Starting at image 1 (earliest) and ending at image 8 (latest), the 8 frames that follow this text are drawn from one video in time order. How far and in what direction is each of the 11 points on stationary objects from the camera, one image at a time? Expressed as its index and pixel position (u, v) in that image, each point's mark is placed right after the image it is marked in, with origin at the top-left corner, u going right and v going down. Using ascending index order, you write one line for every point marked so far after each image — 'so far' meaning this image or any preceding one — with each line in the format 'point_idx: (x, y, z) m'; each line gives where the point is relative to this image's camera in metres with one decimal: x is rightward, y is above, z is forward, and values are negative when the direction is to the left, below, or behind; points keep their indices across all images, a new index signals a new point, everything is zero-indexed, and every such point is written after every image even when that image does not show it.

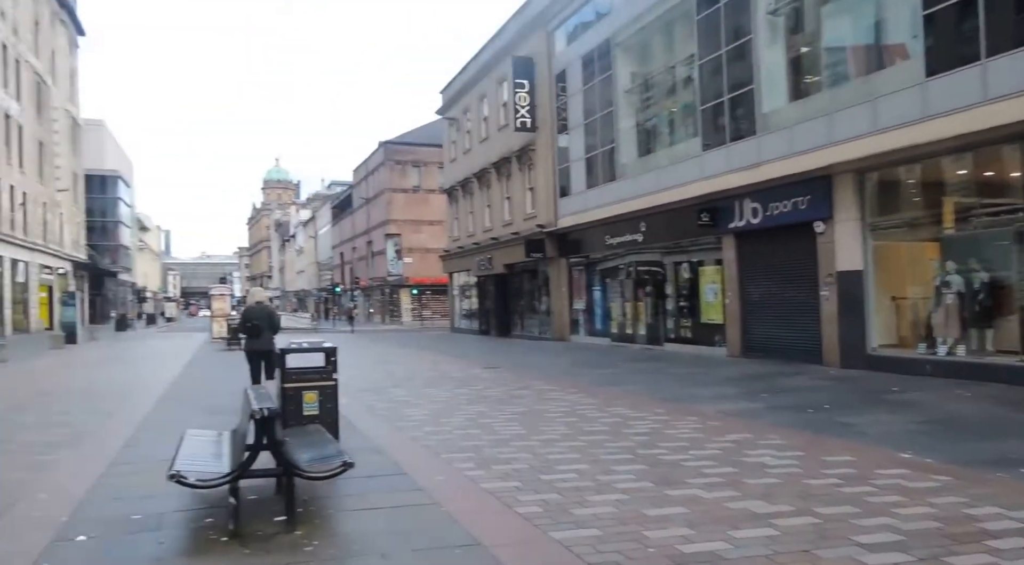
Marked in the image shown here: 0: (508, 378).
0: (-0.1, -1.9, +15.4) m
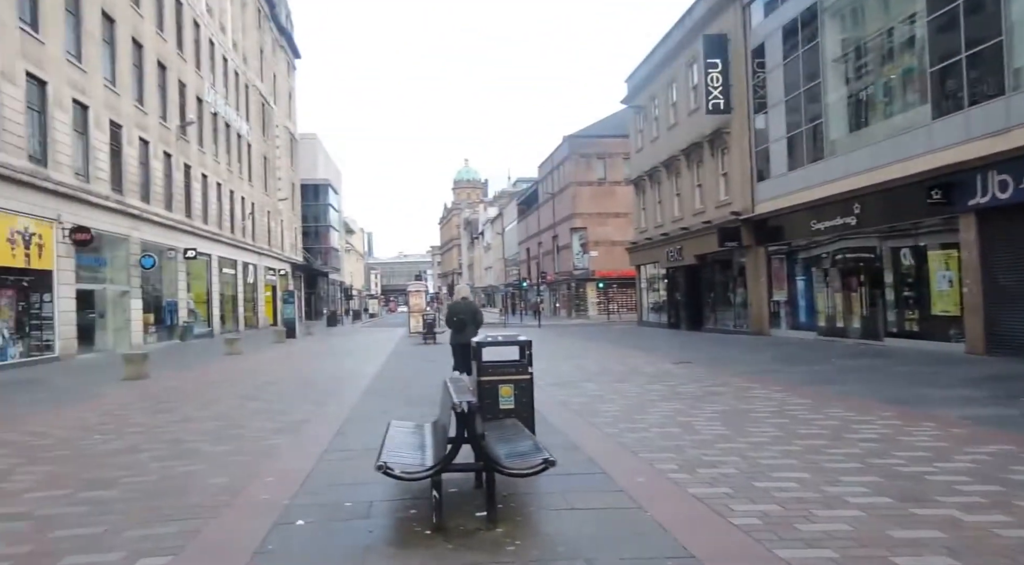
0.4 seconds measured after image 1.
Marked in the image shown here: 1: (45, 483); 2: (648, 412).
0: (+3.9, -1.8, +14.6) m
1: (-3.8, -1.8, +5.8) m
2: (+1.8, -1.7, +9.8) m
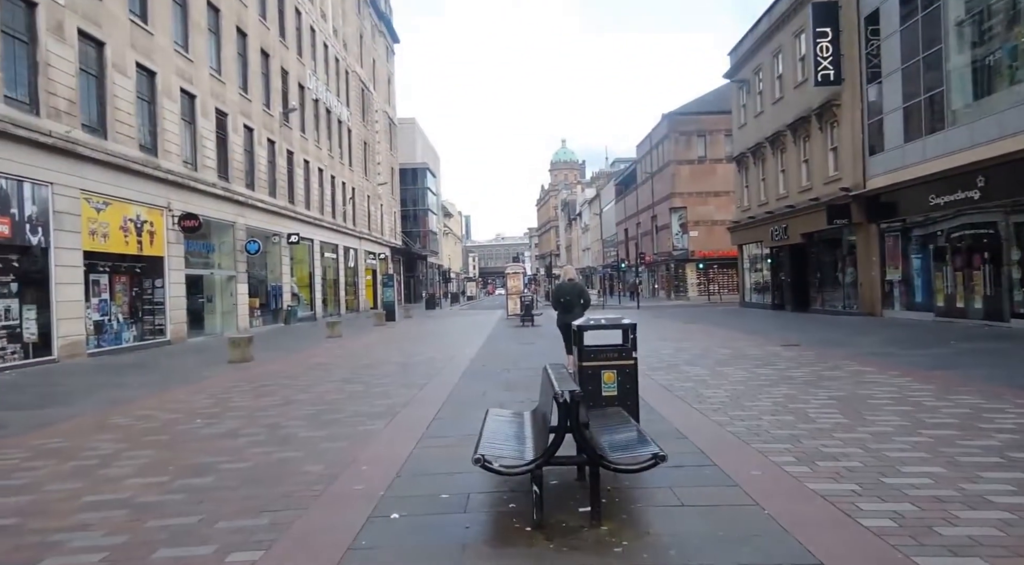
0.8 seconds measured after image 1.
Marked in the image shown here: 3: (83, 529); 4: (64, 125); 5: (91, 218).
0: (+5.9, -1.3, +13.6) m
1: (-3.0, -1.7, +5.9) m
2: (+3.2, -1.4, +9.1) m
3: (-2.9, -1.7, +4.8) m
4: (-10.9, +3.9, +17.5) m
5: (-11.0, +1.7, +18.6) m
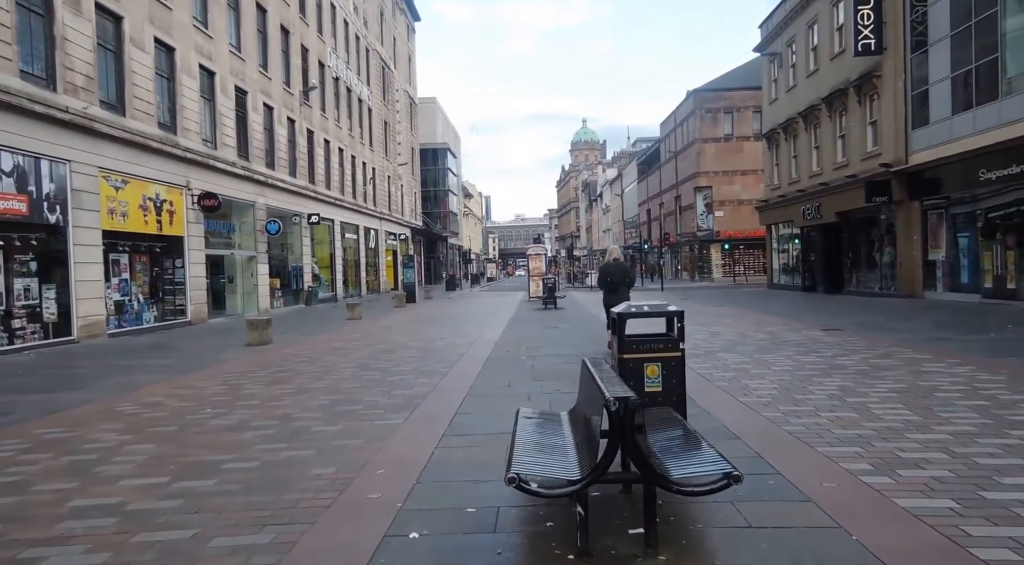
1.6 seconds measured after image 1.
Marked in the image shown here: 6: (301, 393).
0: (+6.4, -1.0, +12.8) m
1: (-2.8, -1.5, +5.3) m
2: (+3.5, -1.2, +8.4) m
3: (-2.7, -1.6, +4.2) m
4: (-10.4, +4.4, +17.0) m
5: (-10.4, +2.2, +18.1) m
6: (-2.7, -1.4, +9.2) m
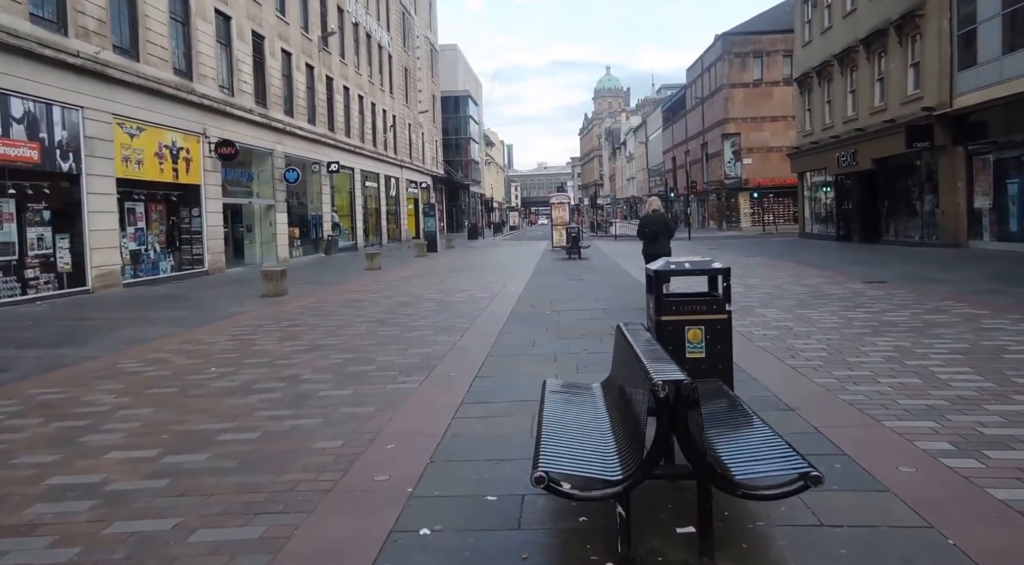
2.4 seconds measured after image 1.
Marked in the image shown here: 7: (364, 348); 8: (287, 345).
0: (+6.8, -0.2, +12.0) m
1: (-2.6, -1.2, +4.9) m
2: (+3.8, -0.7, +7.7) m
3: (-2.6, -1.3, +3.7) m
4: (-9.8, +5.5, +16.2) m
5: (-9.8, +3.5, +17.6) m
6: (-2.4, -0.8, +8.7) m
7: (-1.8, -0.8, +8.6) m
8: (-2.9, -0.8, +9.1) m
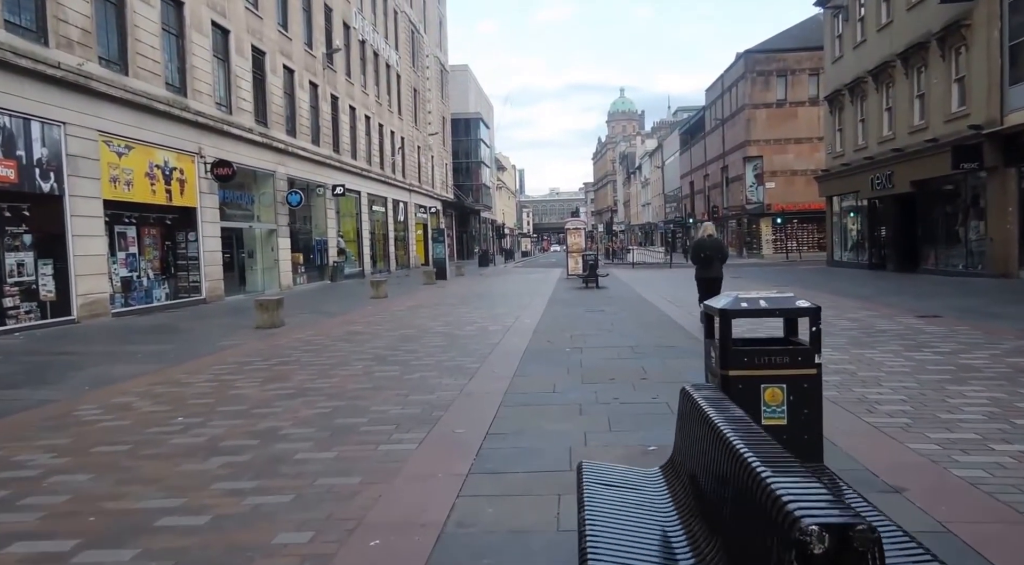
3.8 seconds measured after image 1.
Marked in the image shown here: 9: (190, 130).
0: (+7.0, -0.7, +10.7) m
1: (-2.5, -1.4, +3.7) m
2: (+3.9, -1.1, +6.4) m
3: (-2.5, -1.5, +2.6) m
4: (-9.5, +4.9, +15.4) m
5: (-9.5, +2.8, +16.7) m
6: (-2.3, -1.2, +7.5) m
7: (-1.6, -1.2, +7.5) m
8: (-2.7, -1.2, +7.9) m
9: (-9.1, +4.3, +19.9) m
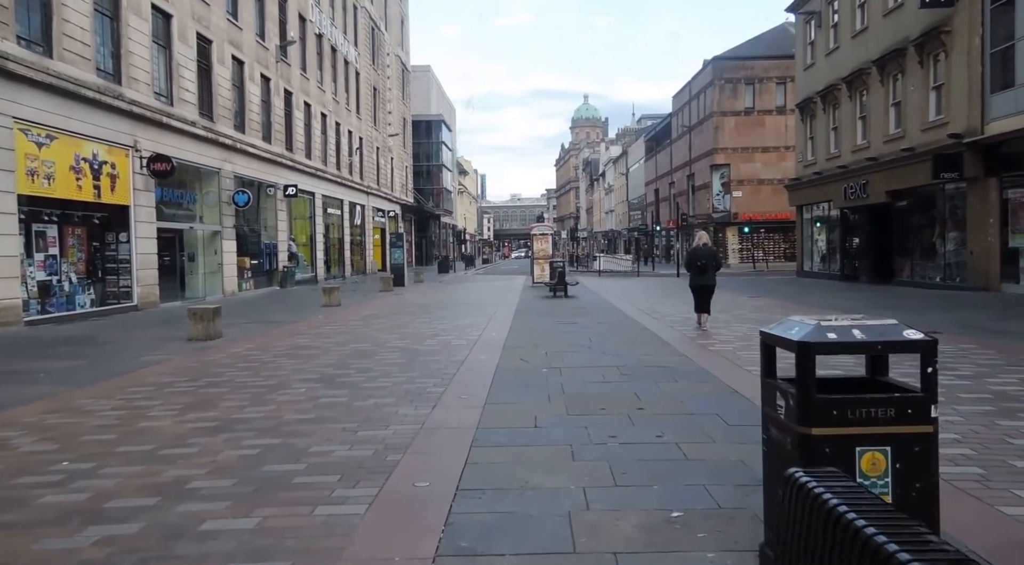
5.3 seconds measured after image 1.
0: (+6.6, -0.9, +9.8) m
1: (-2.5, -1.5, +2.3) m
2: (+3.7, -1.2, +5.4) m
3: (-2.4, -1.5, +1.2) m
4: (-10.1, +4.8, +13.7) m
5: (-10.2, +2.7, +14.9) m
6: (-2.5, -1.3, +6.2) m
7: (-1.9, -1.2, +6.1) m
8: (-3.0, -1.3, +6.5) m
9: (-10.0, +4.1, +18.2) m
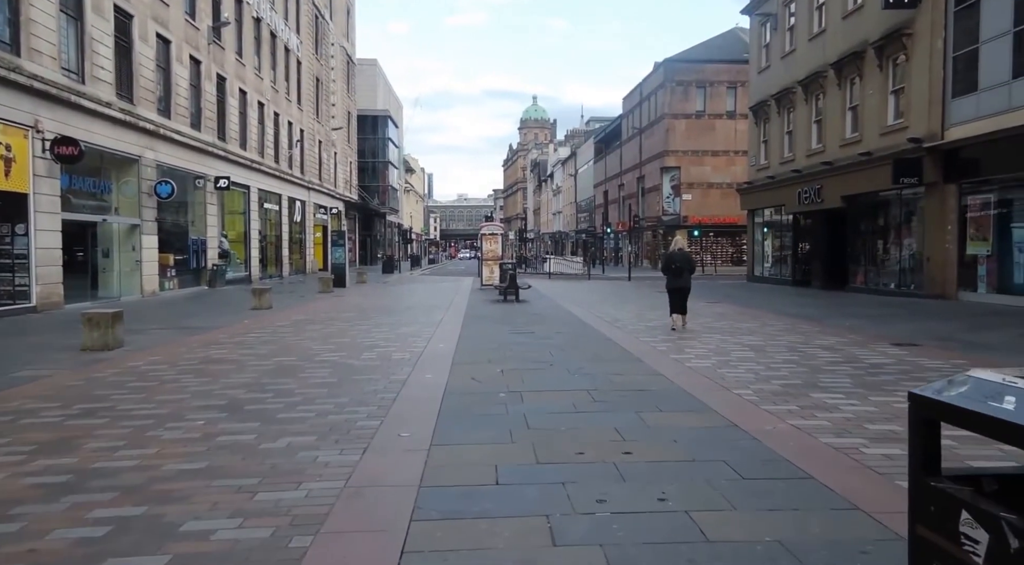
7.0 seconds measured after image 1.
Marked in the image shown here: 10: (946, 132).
0: (+5.9, -1.0, +8.9) m
1: (-2.5, -1.5, +0.7) m
2: (+3.5, -1.3, +4.3) m
3: (-2.3, -1.6, -0.4) m
4: (-10.9, +4.9, +11.5) m
5: (-11.1, +2.8, +12.7) m
6: (-2.8, -1.3, +4.6) m
7: (-2.2, -1.3, +4.6) m
8: (-3.3, -1.3, +4.9) m
9: (-11.1, +4.2, +16.0) m
10: (+11.3, +3.9, +18.3) m
